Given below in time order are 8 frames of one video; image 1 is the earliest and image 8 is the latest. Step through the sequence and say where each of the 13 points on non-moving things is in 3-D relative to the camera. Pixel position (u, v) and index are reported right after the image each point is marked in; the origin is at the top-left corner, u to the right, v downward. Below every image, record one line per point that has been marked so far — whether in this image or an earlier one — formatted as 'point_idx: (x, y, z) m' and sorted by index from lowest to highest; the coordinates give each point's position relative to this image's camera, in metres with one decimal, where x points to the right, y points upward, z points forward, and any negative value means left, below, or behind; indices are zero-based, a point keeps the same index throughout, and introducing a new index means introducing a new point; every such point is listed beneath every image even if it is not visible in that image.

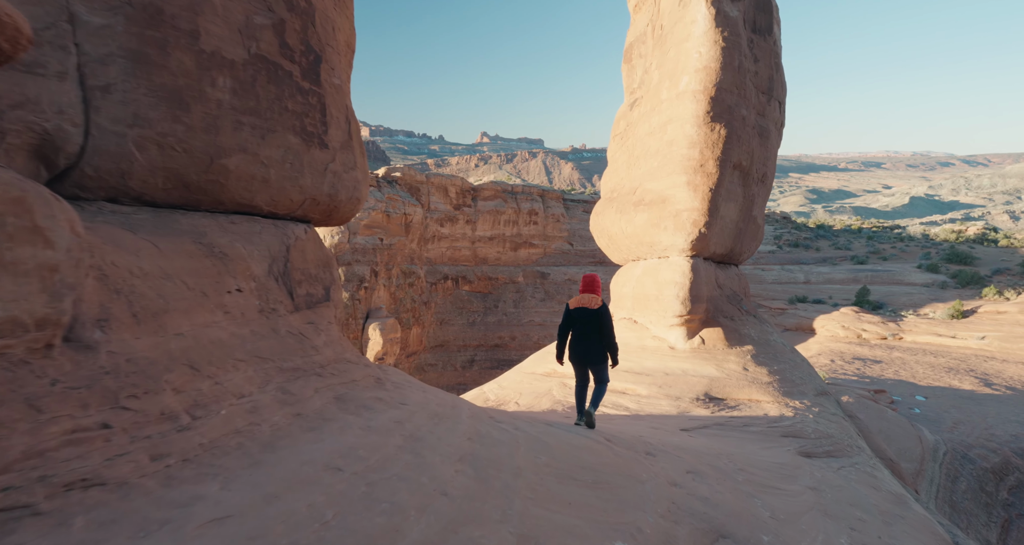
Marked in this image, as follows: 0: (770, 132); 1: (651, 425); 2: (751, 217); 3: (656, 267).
0: (+3.1, +1.7, +7.4) m
1: (+1.1, -1.3, +5.0) m
2: (+2.9, +0.7, +7.4) m
3: (+1.7, 0.0, +7.1) m
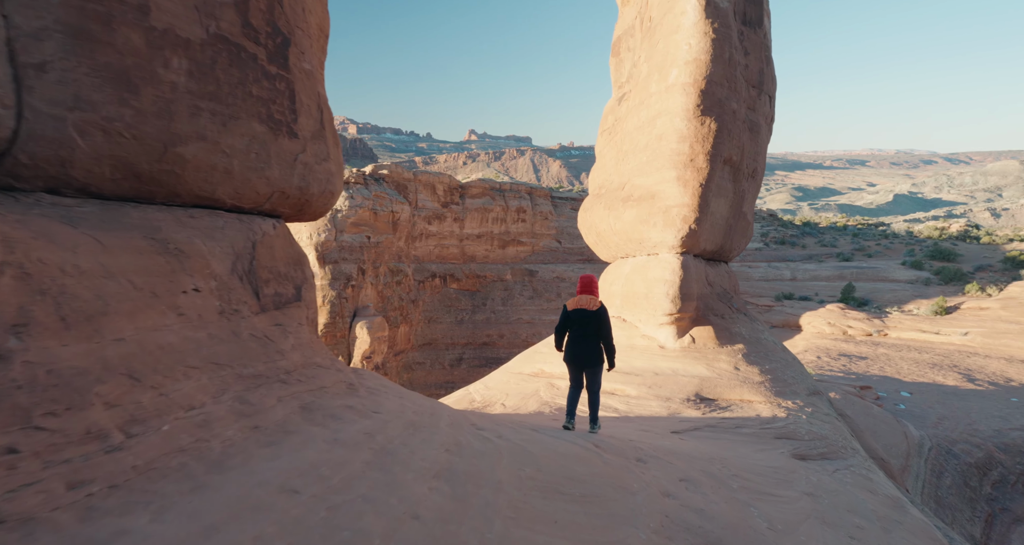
0: (+2.9, +1.7, +7.3) m
1: (+0.9, -1.2, +4.9) m
2: (+2.7, +0.7, +7.3) m
3: (+1.5, +0.1, +6.9) m
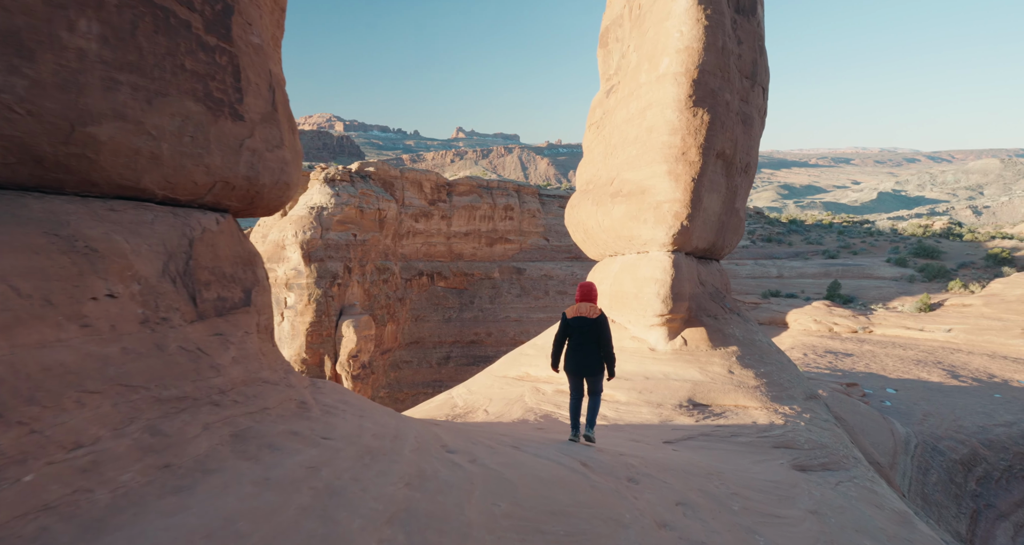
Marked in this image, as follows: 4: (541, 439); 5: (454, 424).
0: (+2.8, +1.7, +7.0) m
1: (+0.8, -1.2, +4.6) m
2: (+2.5, +0.7, +7.0) m
3: (+1.3, +0.1, +6.6) m
4: (+0.2, -1.1, +4.1) m
5: (-0.4, -1.0, +3.9) m
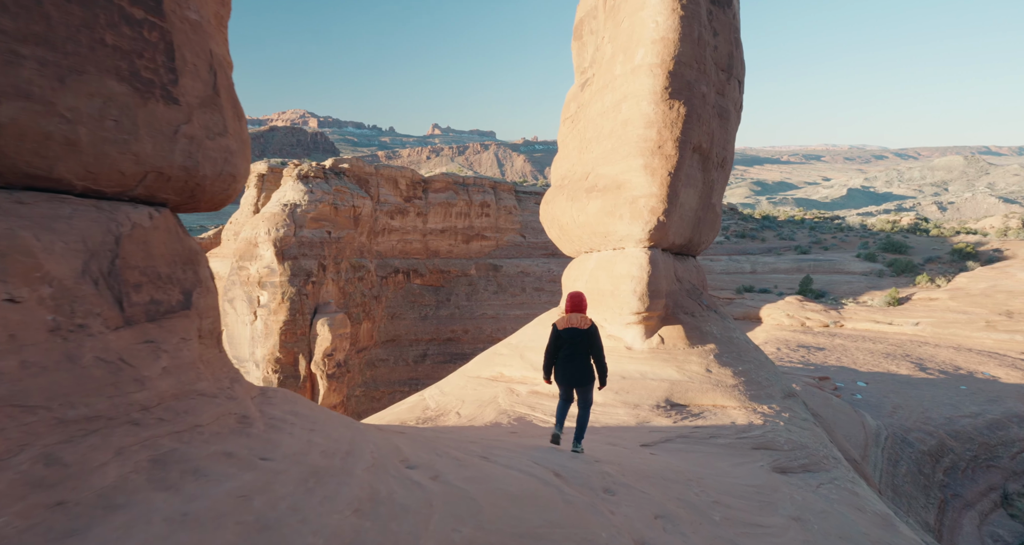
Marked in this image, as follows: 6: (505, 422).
0: (+2.4, +1.8, +6.9) m
1: (+0.6, -1.2, +4.4) m
2: (+2.2, +0.7, +6.9) m
3: (+1.0, +0.1, +6.5) m
4: (0.0, -1.1, +3.9) m
5: (-0.6, -1.0, +3.7) m
6: (-0.1, -1.3, +5.1) m
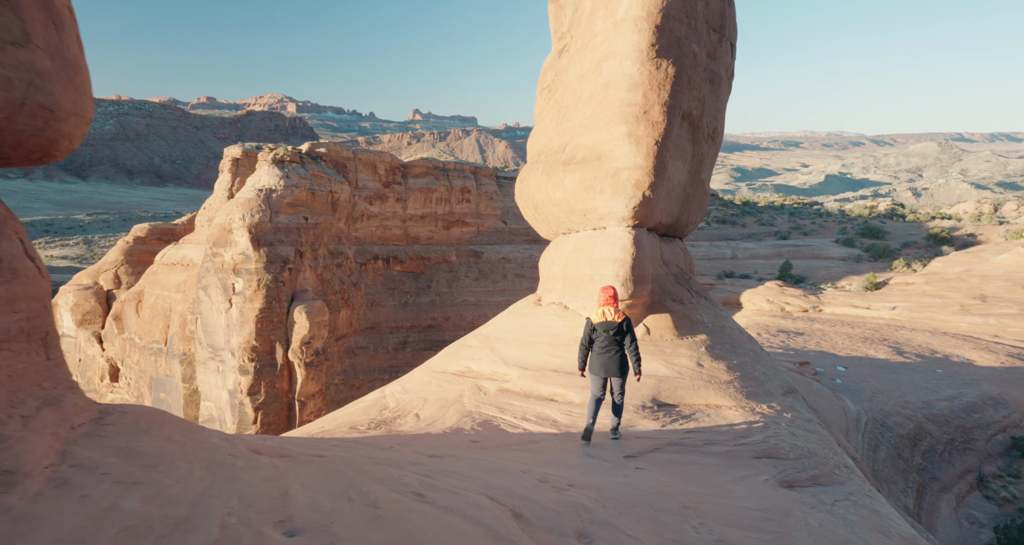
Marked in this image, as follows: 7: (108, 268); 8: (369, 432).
0: (+2.1, +2.0, +6.2) m
1: (+0.4, -1.1, +3.7) m
2: (+1.9, +0.9, +6.2) m
3: (+0.7, +0.3, +5.8) m
4: (-0.3, -1.0, +3.2) m
5: (-0.8, -0.9, +3.0) m
6: (-0.3, -1.1, +4.4) m
7: (-7.5, +0.1, +11.7) m
8: (-1.1, -1.2, +4.7) m
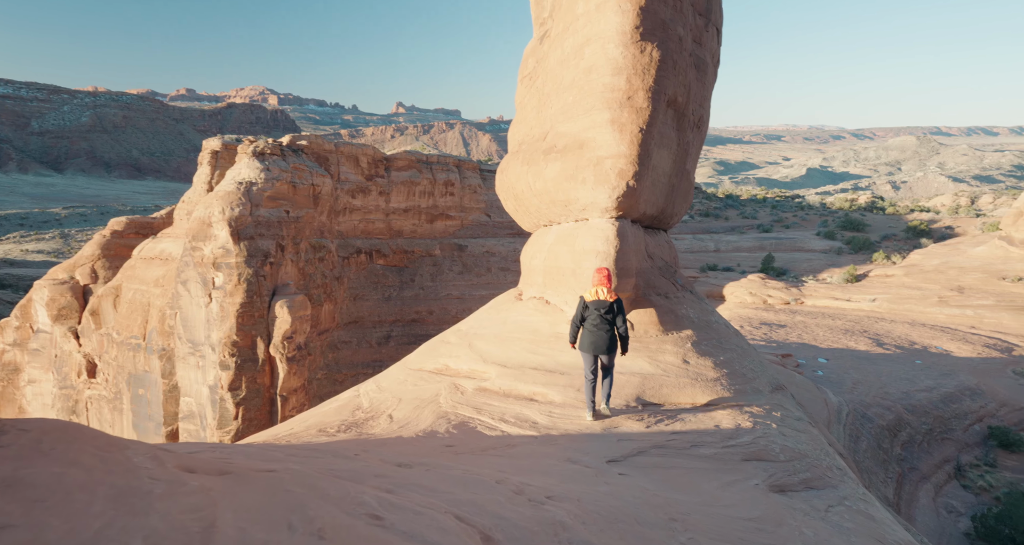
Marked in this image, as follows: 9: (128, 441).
0: (+1.9, +2.0, +6.0) m
1: (+0.2, -1.1, +3.5) m
2: (+1.7, +1.0, +6.0) m
3: (+0.5, +0.4, +5.6) m
4: (-0.4, -1.0, +3.0) m
5: (-0.9, -0.8, +2.7) m
6: (-0.5, -1.1, +4.2) m
7: (-7.8, +0.2, +11.2) m
8: (-1.2, -1.2, +4.4) m
9: (-1.5, -0.7, +2.4) m
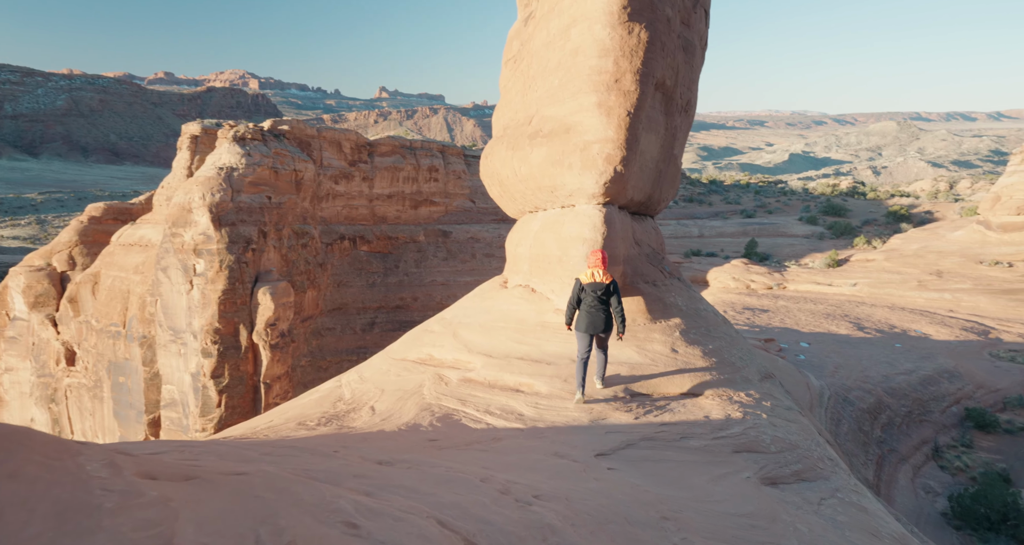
0: (+1.8, +2.2, +5.8) m
1: (+0.2, -1.0, +3.4) m
2: (+1.5, +1.1, +5.9) m
3: (+0.4, +0.5, +5.4) m
4: (-0.4, -0.9, +2.8) m
5: (-1.0, -0.8, +2.6) m
6: (-0.6, -1.0, +4.1) m
7: (-8.1, +0.4, +10.9) m
8: (-1.3, -1.1, +4.3) m
9: (-1.6, -0.6, +2.2) m
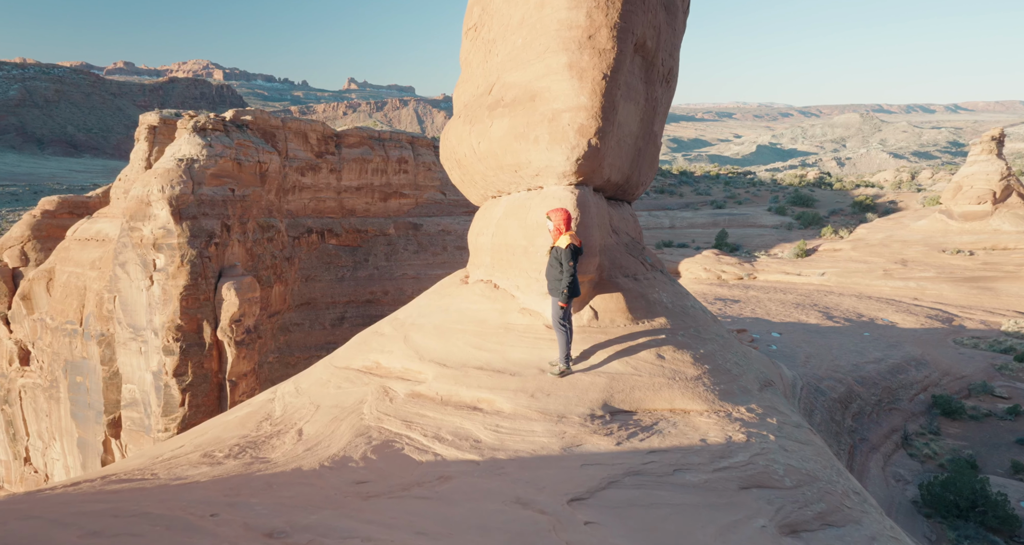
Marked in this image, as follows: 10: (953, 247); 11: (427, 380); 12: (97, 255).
0: (+1.4, +2.2, +5.1) m
1: (-0.1, -1.0, +2.6) m
2: (+1.2, +1.2, +5.2) m
3: (+0.1, +0.5, +4.7) m
4: (-0.6, -0.9, +2.1) m
5: (-1.2, -0.8, +1.8) m
6: (-0.8, -1.0, +3.3) m
7: (-8.6, +0.4, +9.7) m
8: (-1.6, -1.1, +3.4) m
9: (-1.7, -0.6, +1.4) m
10: (+12.3, +0.7, +16.6) m
11: (-0.6, -0.7, +4.3) m
12: (-6.4, +0.2, +8.5) m
